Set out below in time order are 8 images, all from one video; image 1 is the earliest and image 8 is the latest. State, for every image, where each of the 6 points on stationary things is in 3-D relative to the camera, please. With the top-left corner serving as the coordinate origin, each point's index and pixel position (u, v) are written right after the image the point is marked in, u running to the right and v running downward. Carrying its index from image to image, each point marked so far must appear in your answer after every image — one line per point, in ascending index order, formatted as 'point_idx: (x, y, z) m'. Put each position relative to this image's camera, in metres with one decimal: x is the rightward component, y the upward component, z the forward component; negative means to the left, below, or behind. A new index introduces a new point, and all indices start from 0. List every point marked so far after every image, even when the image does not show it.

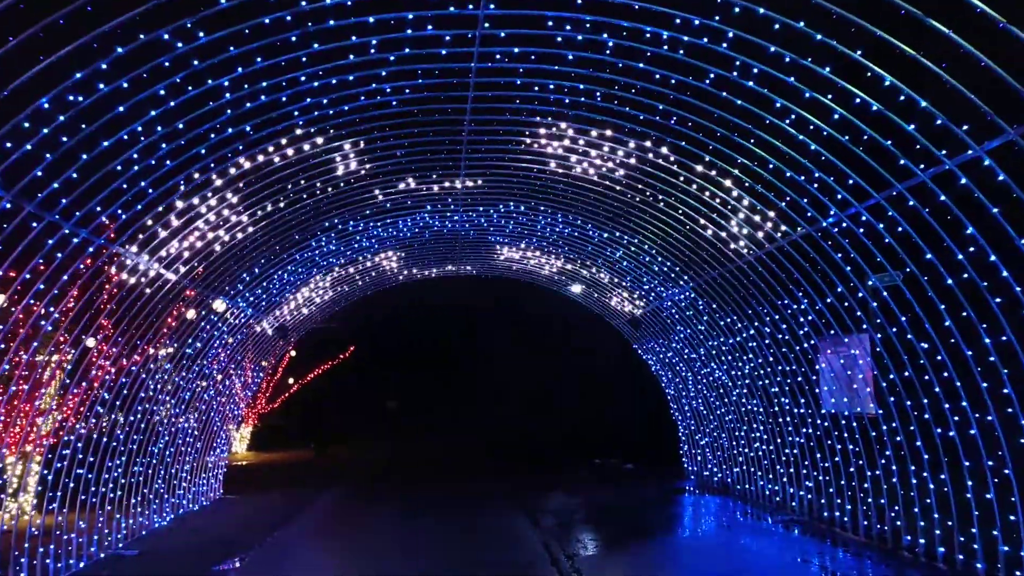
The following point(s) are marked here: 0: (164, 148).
0: (-5.1, +2.0, +12.8) m
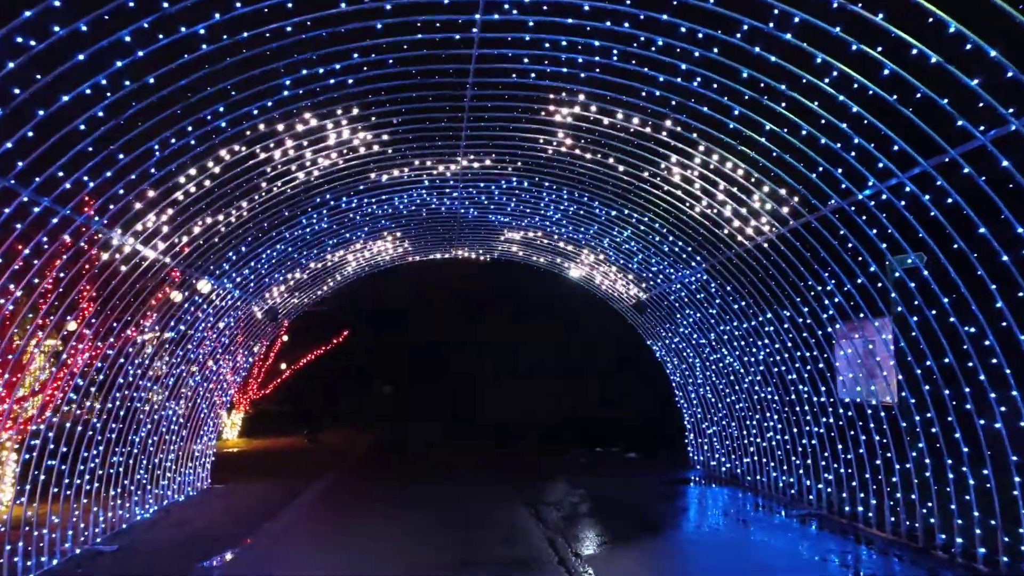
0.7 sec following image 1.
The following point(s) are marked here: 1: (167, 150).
0: (-4.9, +2.4, +11.5) m
1: (-5.1, +2.1, +13.1) m
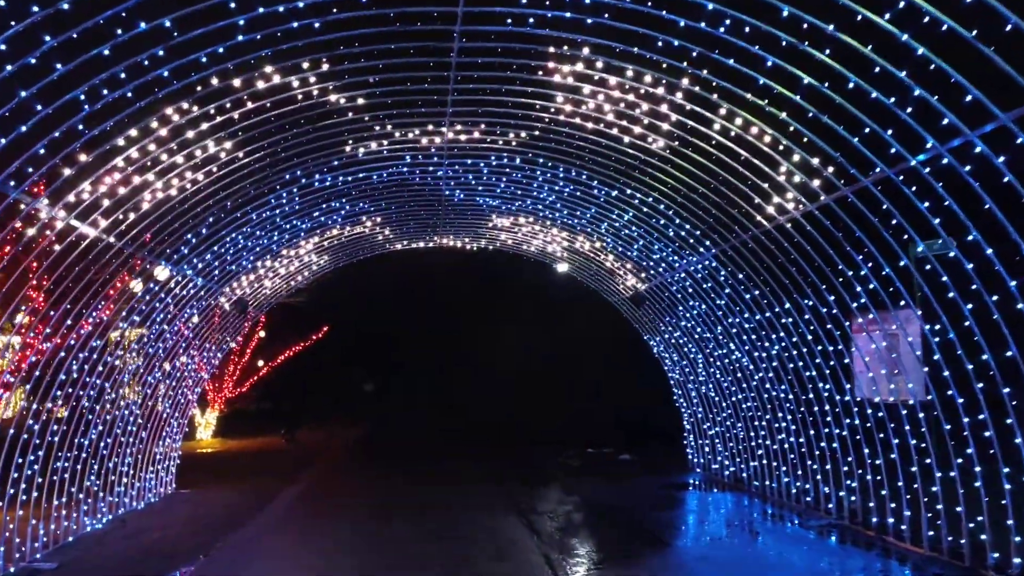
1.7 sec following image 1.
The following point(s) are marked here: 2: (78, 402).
0: (-5.0, +2.6, +9.4) m
1: (-5.2, +2.3, +11.1) m
2: (-9.1, -2.4, +18.4) m
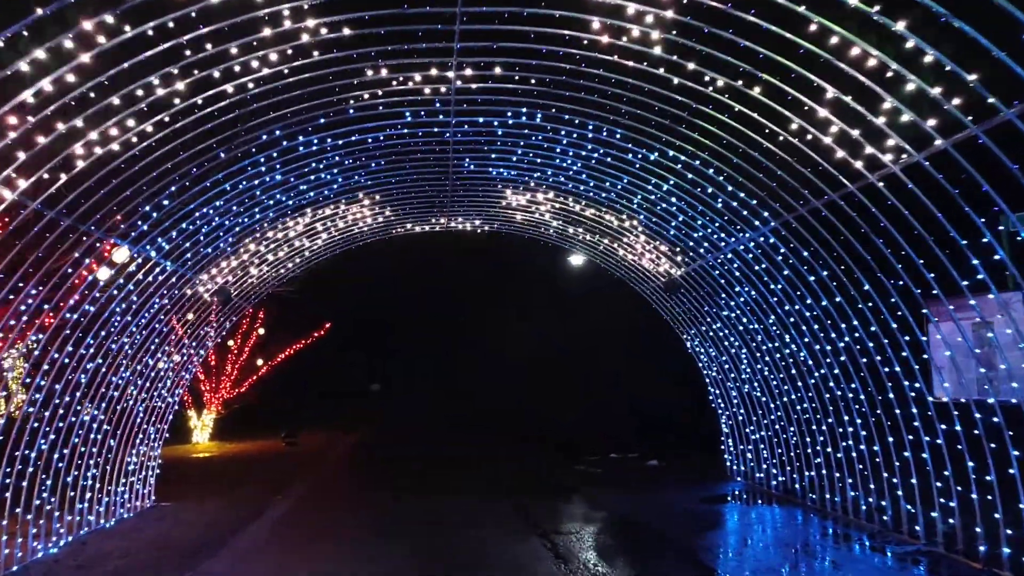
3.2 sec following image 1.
0: (-4.7, +2.9, +6.5) m
1: (-4.9, +2.6, +8.1) m
2: (-8.7, -2.1, +15.5) m
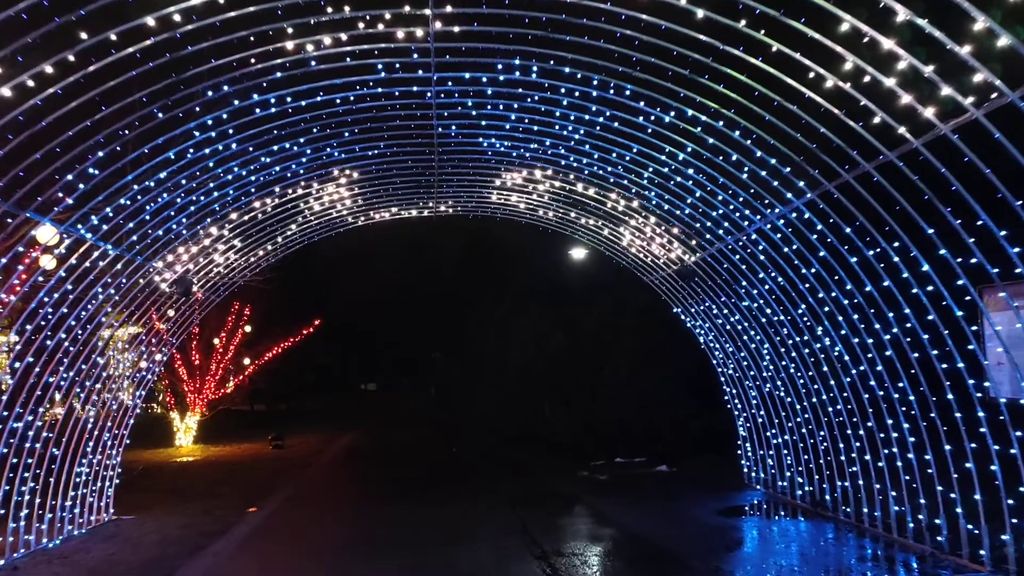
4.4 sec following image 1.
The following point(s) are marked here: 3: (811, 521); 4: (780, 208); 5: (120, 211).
0: (-4.9, +3.1, +4.1) m
1: (-5.1, +2.8, +5.8) m
2: (-8.9, -1.9, +13.2) m
3: (+6.2, -4.9, +18.3) m
4: (+4.6, +1.4, +14.9) m
5: (-6.7, +1.3, +15.1) m
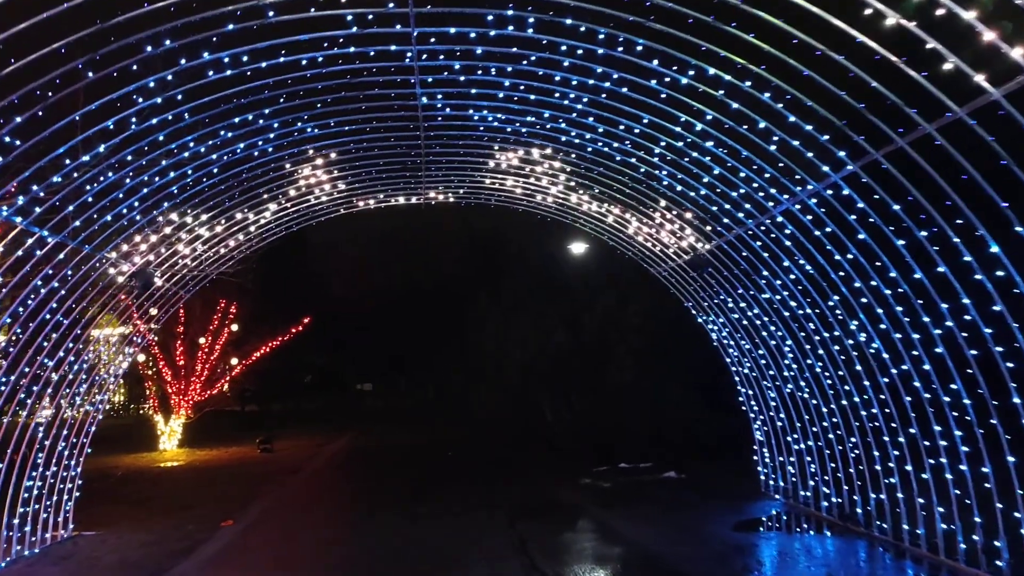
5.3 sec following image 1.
0: (-4.9, +3.3, +2.2) m
1: (-5.2, +2.9, +3.8) m
2: (-8.9, -1.8, +11.3) m
3: (+6.2, -4.7, +16.4) m
4: (+4.5, +1.5, +13.0) m
5: (-6.8, +1.4, +13.2) m
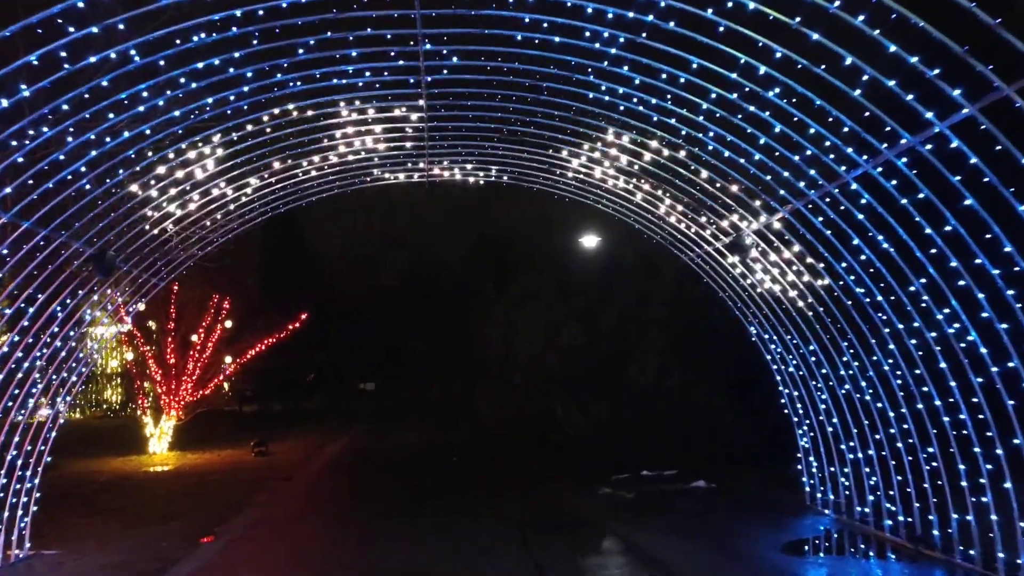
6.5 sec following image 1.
0: (-4.7, +3.5, -0.2) m
1: (-4.9, +3.2, +1.4) m
2: (-8.7, -1.5, +8.9) m
3: (+6.4, -4.4, +13.9) m
4: (+4.7, +1.8, +10.5) m
5: (-6.6, +1.6, +10.8) m
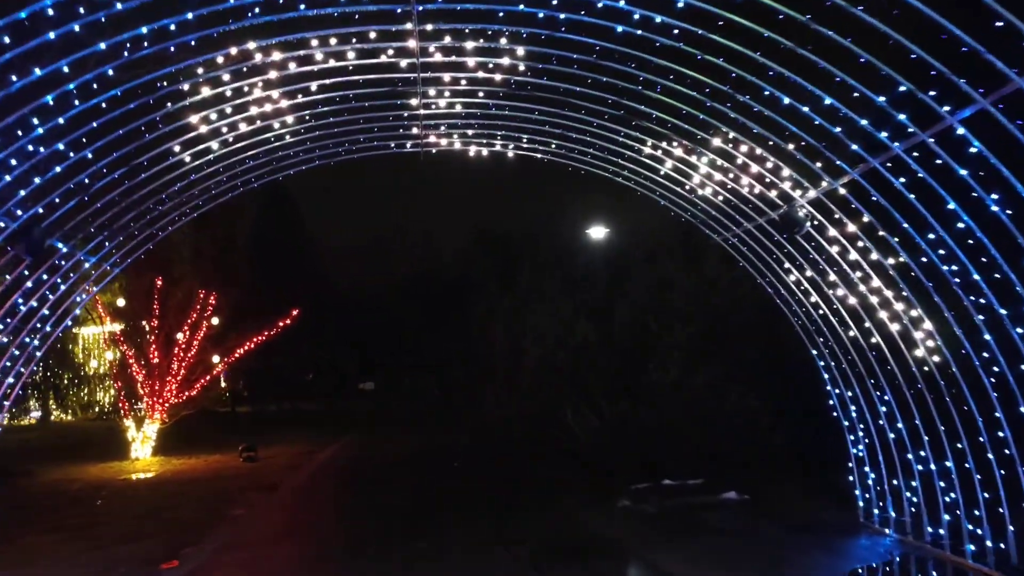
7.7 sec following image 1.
0: (-4.6, +3.7, -2.8) m
1: (-4.8, +3.4, -1.1) m
2: (-8.5, -1.3, +6.3) m
3: (+6.6, -4.1, +11.4) m
4: (+4.9, +2.1, +8.0) m
5: (-6.4, +1.9, +8.2) m
